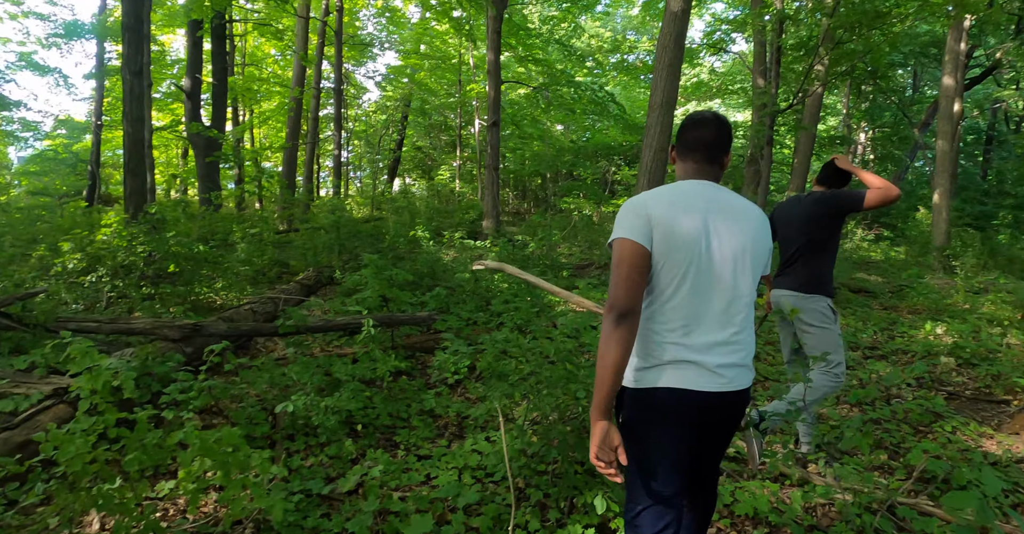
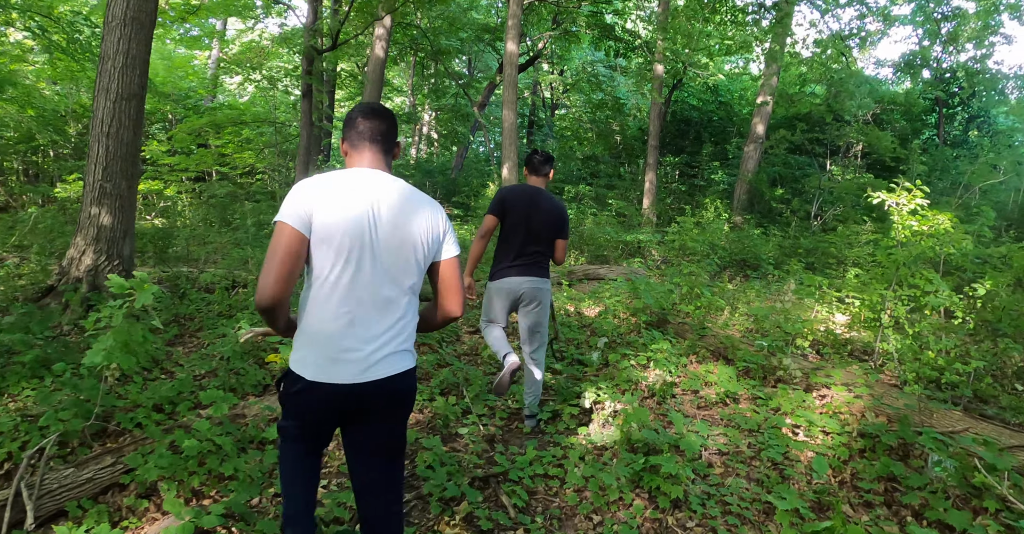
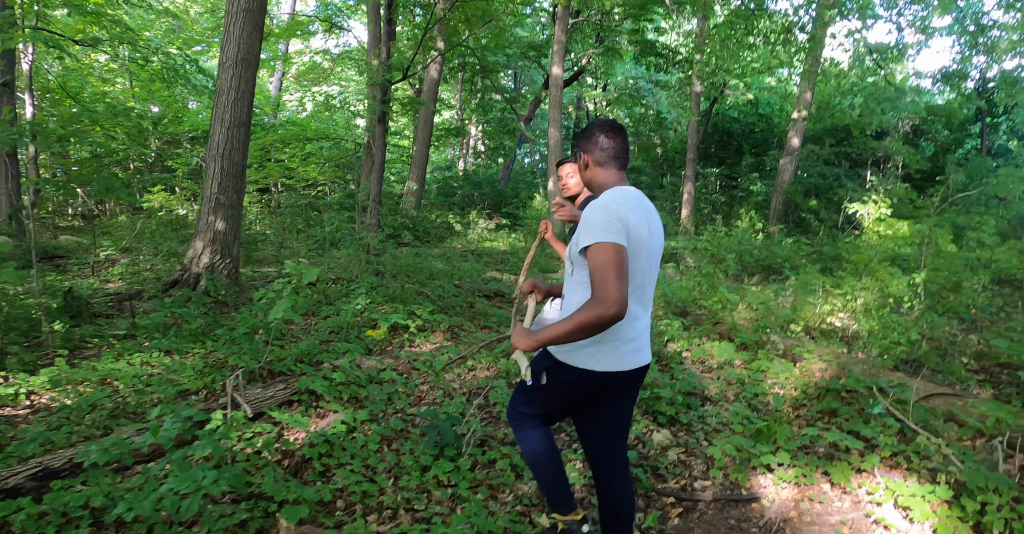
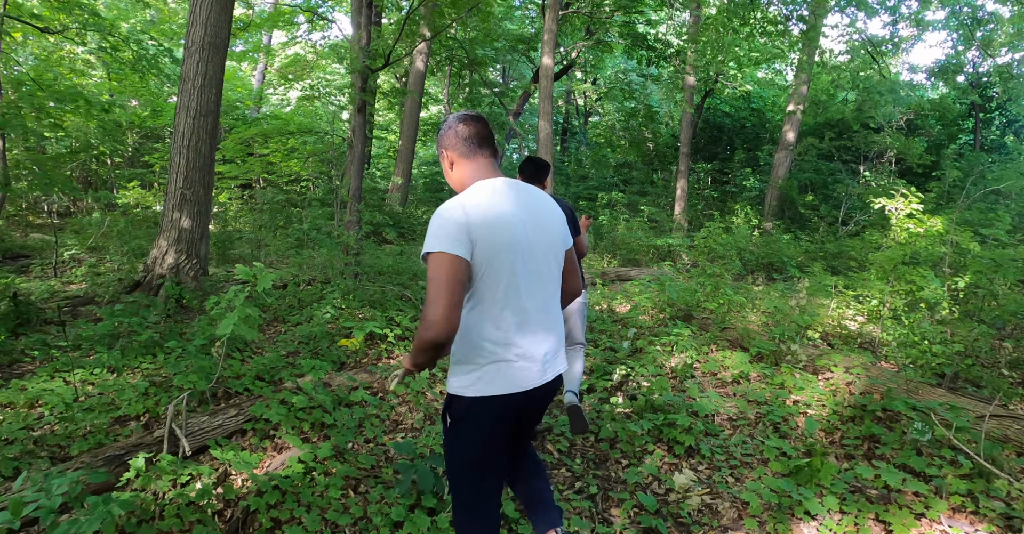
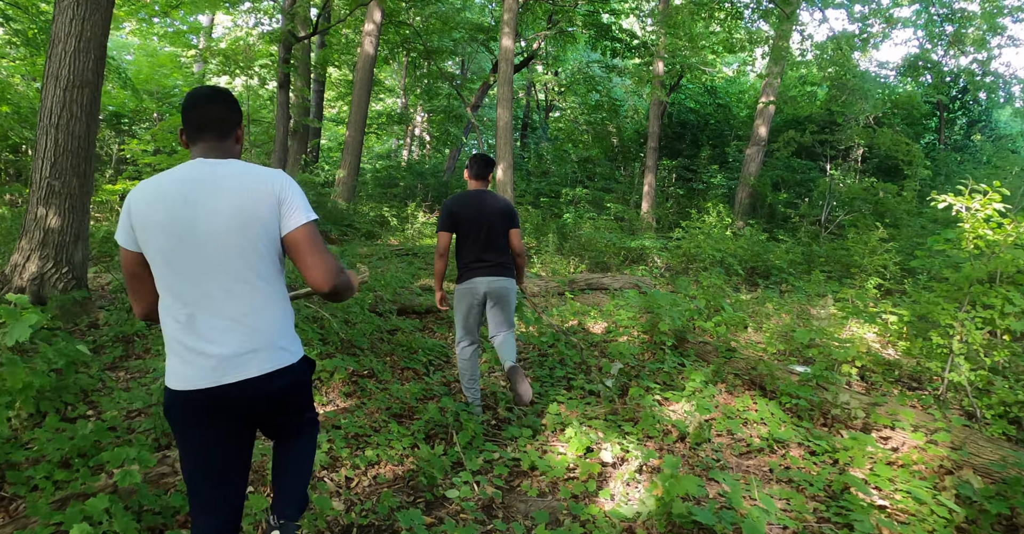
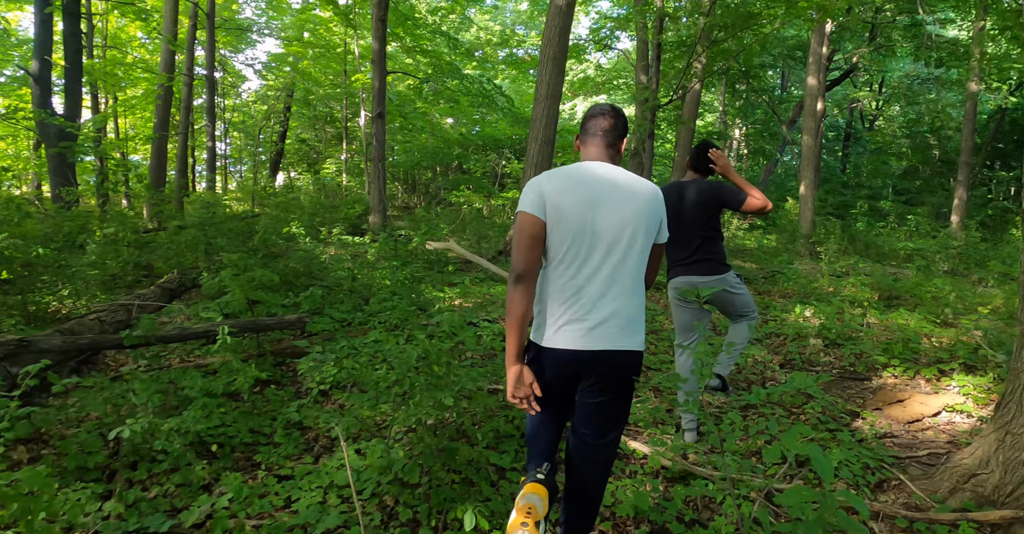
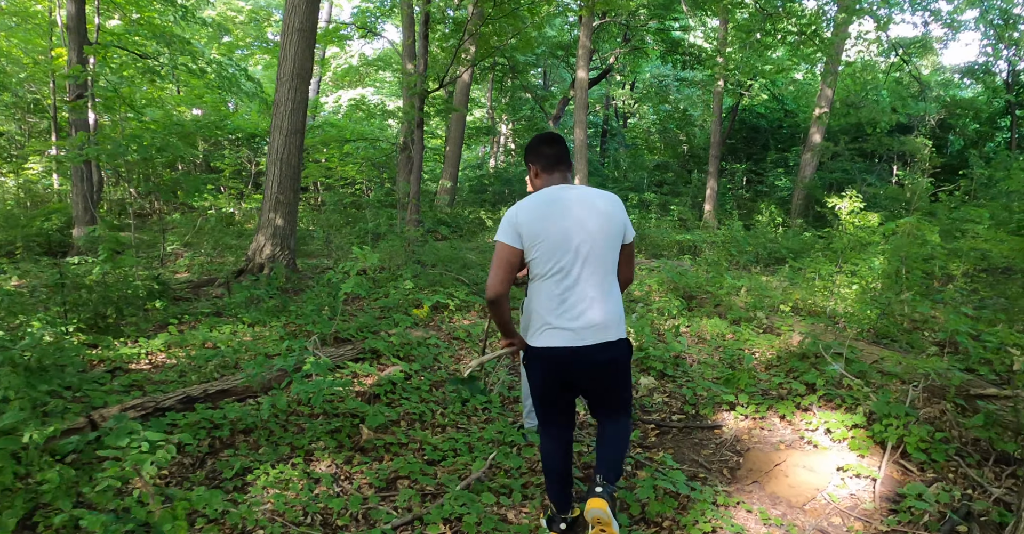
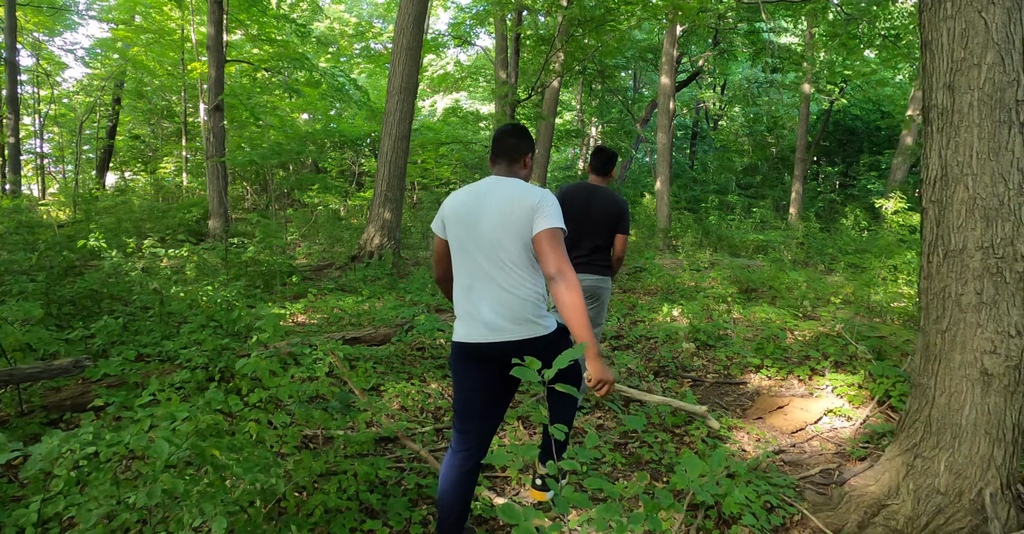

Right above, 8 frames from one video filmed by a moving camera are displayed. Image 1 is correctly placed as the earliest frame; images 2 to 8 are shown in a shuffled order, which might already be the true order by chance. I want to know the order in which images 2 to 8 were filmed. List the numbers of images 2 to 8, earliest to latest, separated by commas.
6, 8, 7, 3, 4, 2, 5
